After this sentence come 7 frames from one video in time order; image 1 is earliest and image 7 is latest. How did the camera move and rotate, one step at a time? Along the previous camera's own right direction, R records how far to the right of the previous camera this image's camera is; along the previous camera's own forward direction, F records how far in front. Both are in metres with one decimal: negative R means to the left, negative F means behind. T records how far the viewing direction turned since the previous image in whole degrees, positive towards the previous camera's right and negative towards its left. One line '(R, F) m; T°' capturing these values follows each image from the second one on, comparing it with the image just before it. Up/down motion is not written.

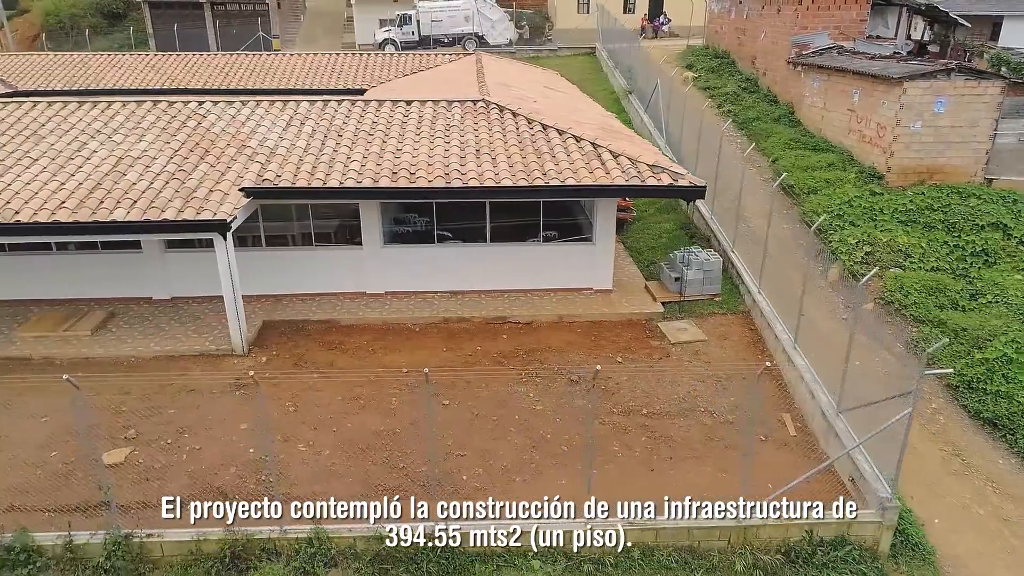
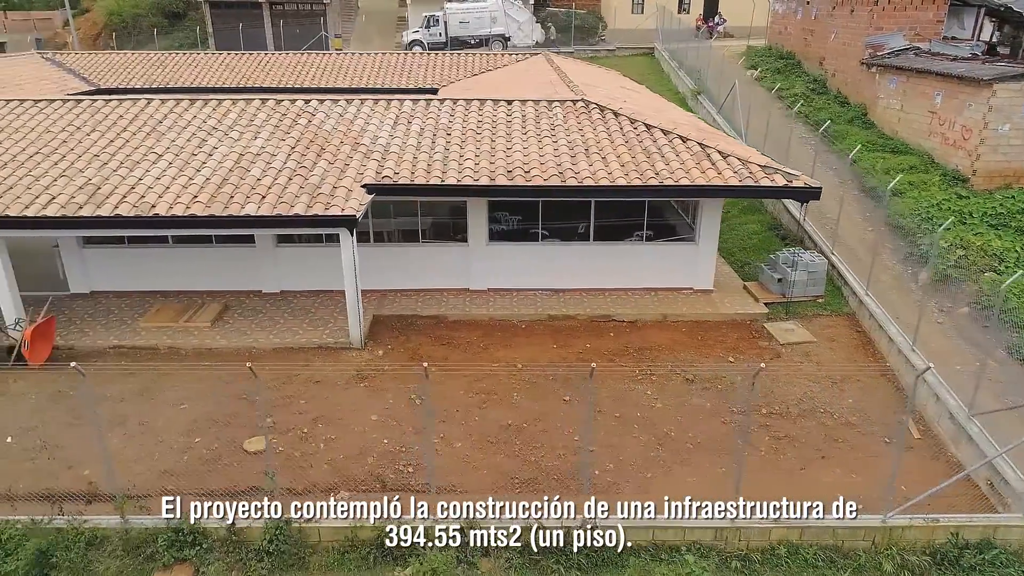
(-1.3, -0.1) m; -2°
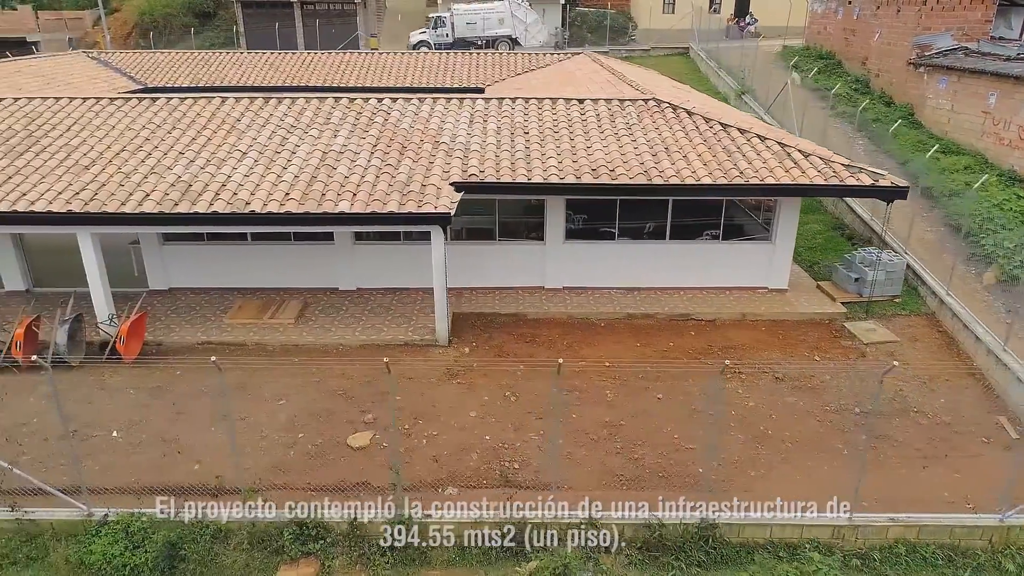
(-1.1, 0.0) m; -1°
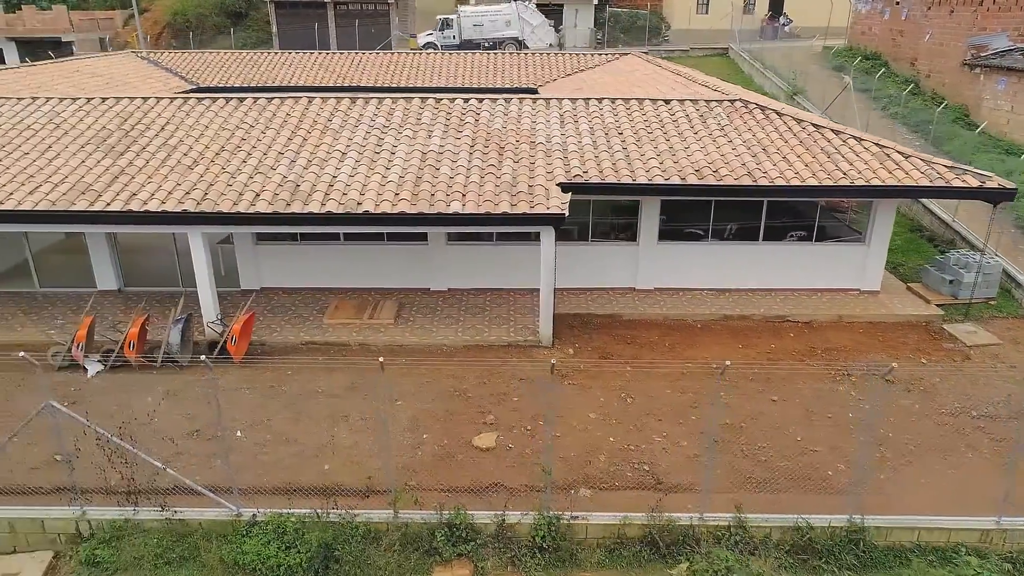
(-1.4, 0.0) m; 0°
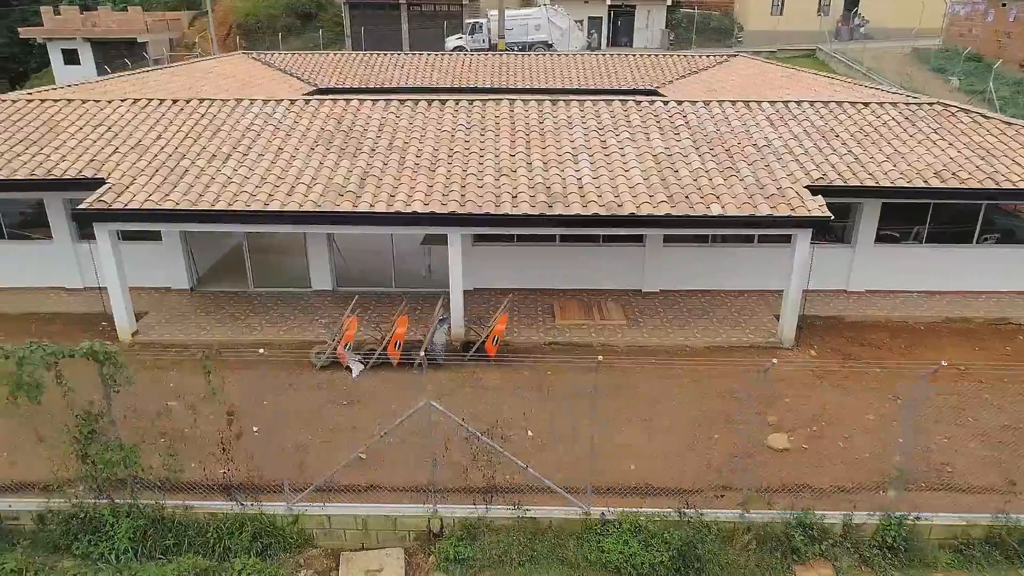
(-3.4, -0.1) m; 0°
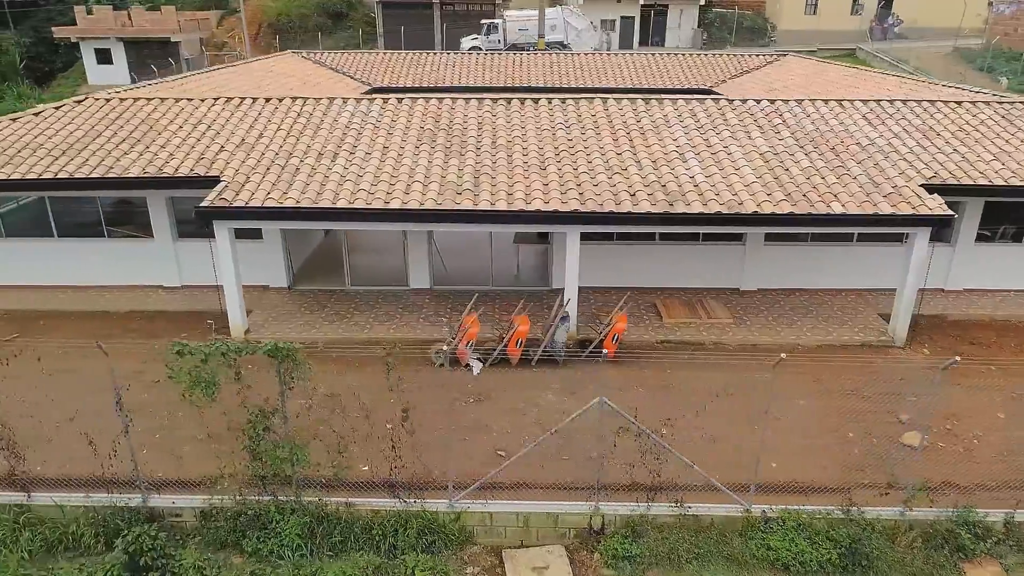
(-1.6, 0.0) m; 0°
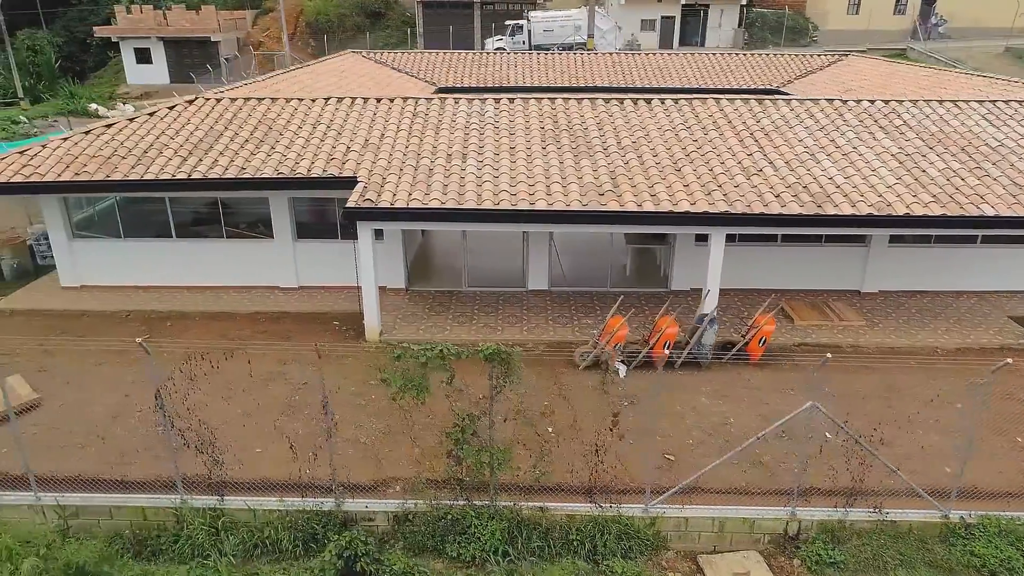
(-1.9, +0.1) m; 0°
